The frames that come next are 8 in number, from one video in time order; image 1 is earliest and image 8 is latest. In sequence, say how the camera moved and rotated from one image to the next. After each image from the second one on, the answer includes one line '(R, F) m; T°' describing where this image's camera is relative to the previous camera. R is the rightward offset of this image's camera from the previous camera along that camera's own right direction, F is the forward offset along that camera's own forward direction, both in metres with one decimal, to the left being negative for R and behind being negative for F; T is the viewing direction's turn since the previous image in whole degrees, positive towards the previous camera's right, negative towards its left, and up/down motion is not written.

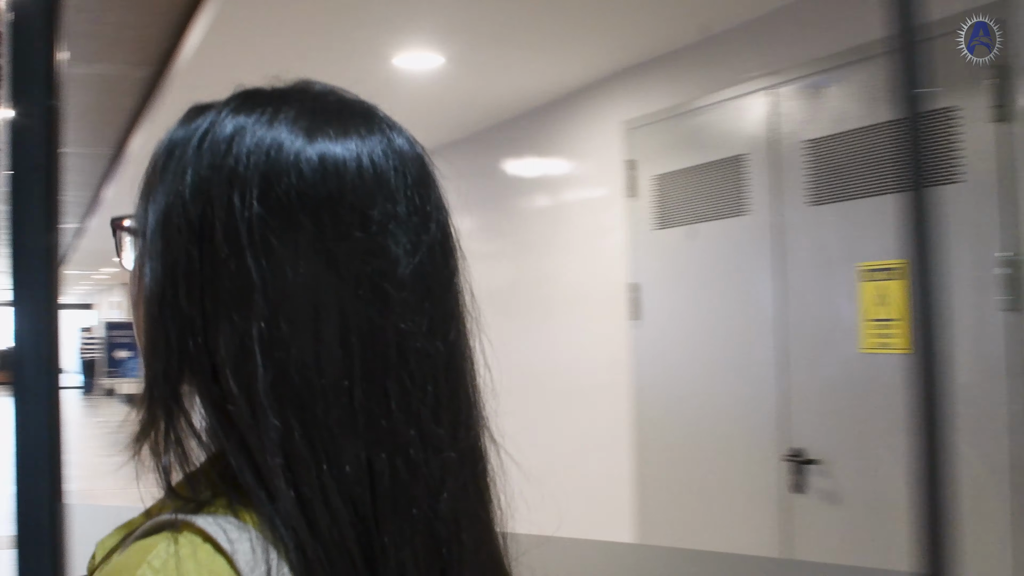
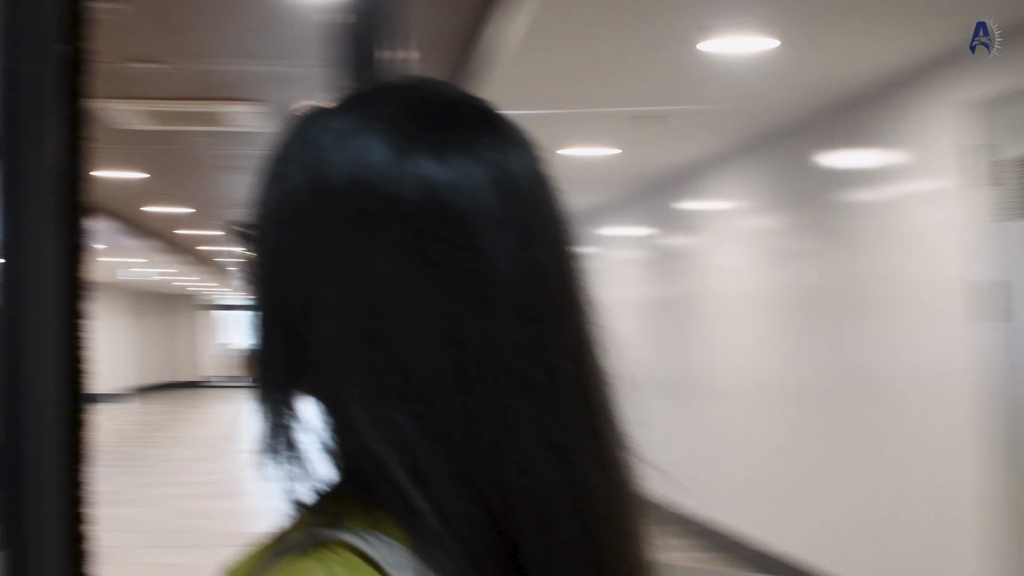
(+0.1, 0.0) m; -20°
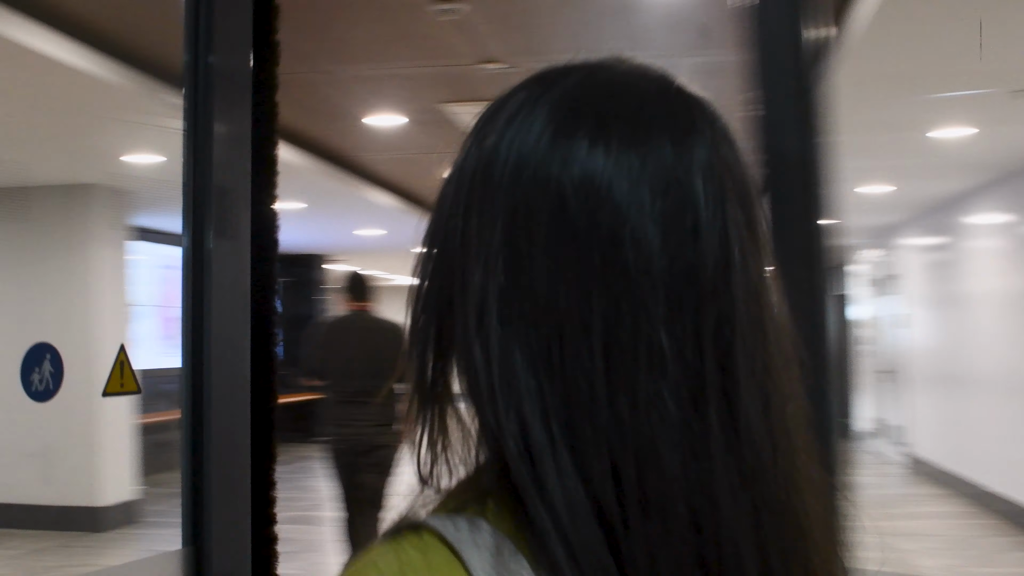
(+0.1, +0.2) m; -23°
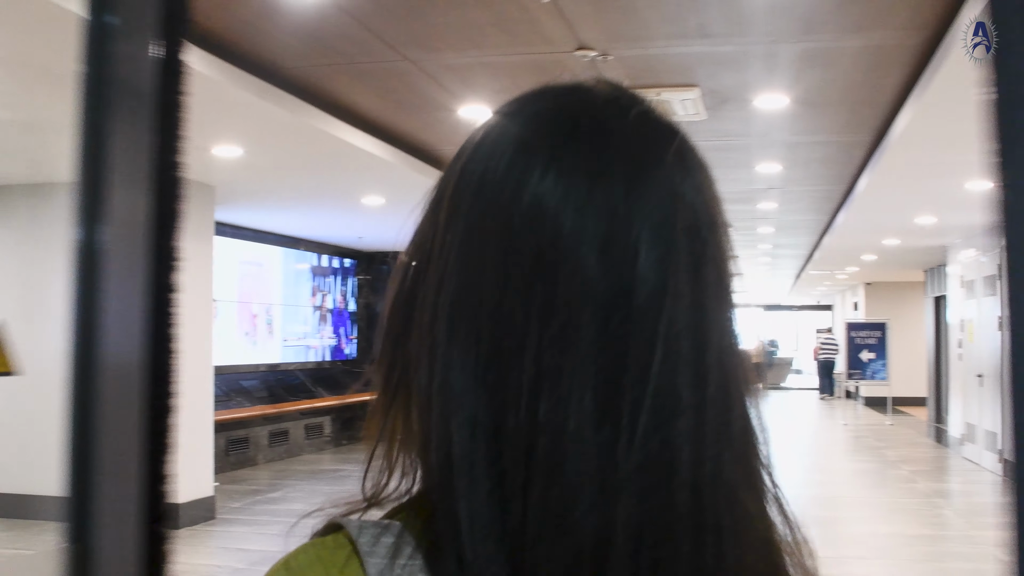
(-0.1, +0.2) m; -5°
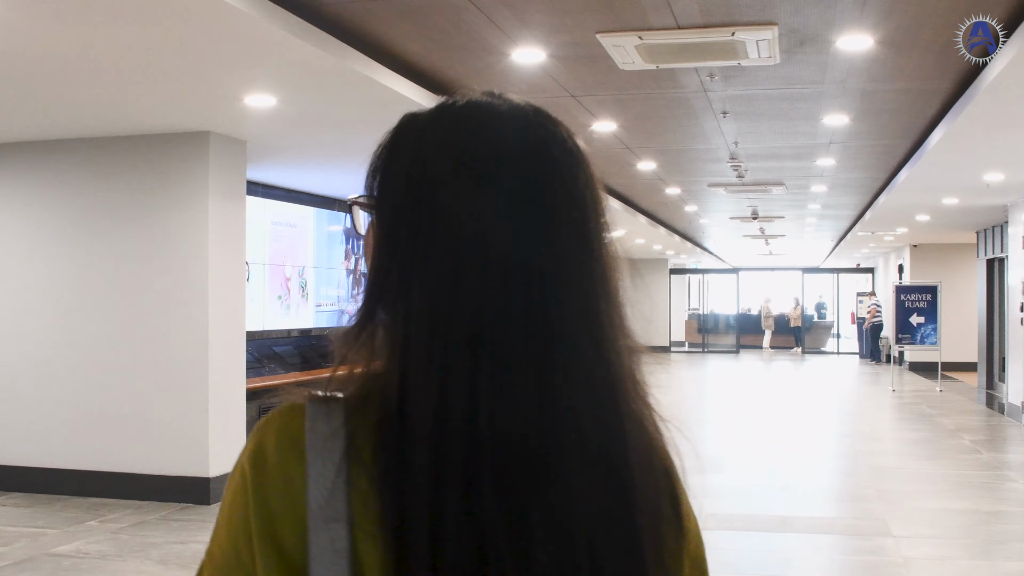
(-0.2, +0.4) m; -2°
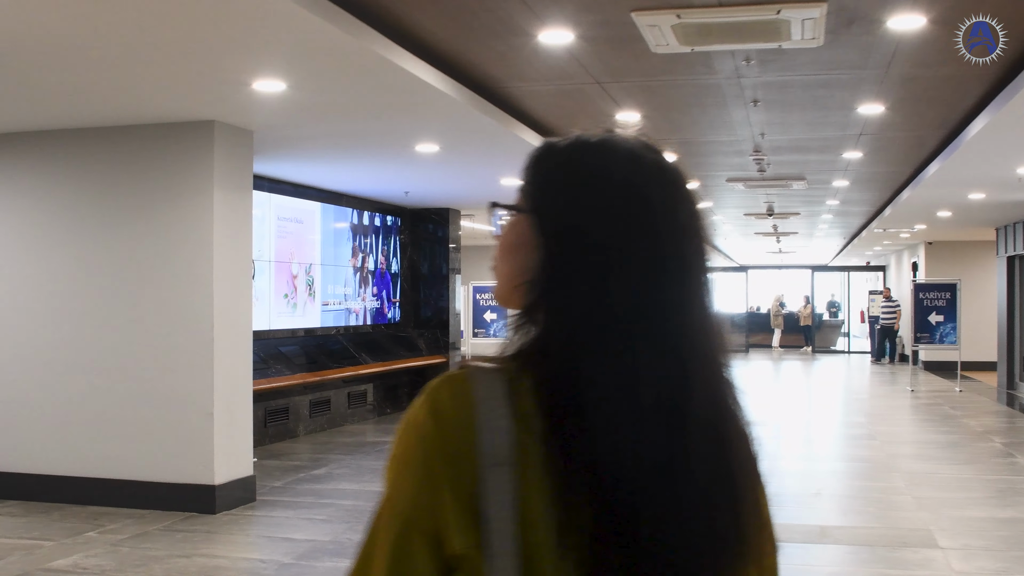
(-0.1, +0.3) m; 0°
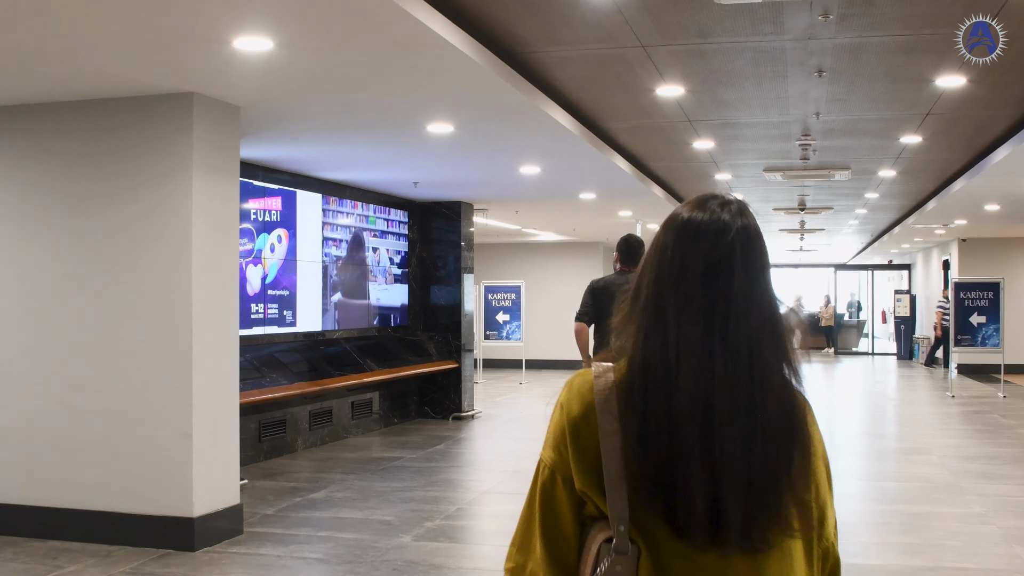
(-0.1, +0.9) m; 0°
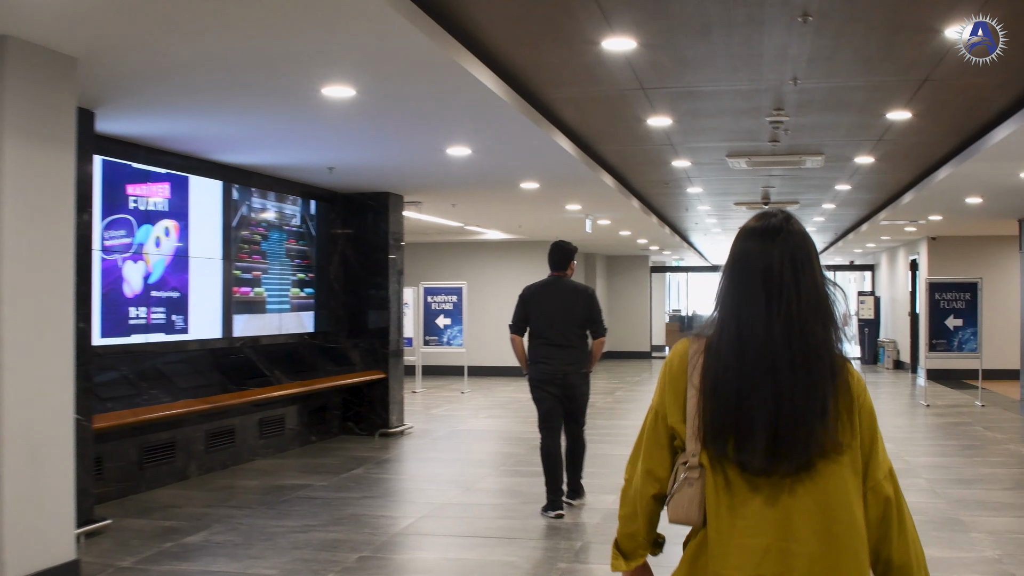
(+0.3, +1.2) m; +3°
